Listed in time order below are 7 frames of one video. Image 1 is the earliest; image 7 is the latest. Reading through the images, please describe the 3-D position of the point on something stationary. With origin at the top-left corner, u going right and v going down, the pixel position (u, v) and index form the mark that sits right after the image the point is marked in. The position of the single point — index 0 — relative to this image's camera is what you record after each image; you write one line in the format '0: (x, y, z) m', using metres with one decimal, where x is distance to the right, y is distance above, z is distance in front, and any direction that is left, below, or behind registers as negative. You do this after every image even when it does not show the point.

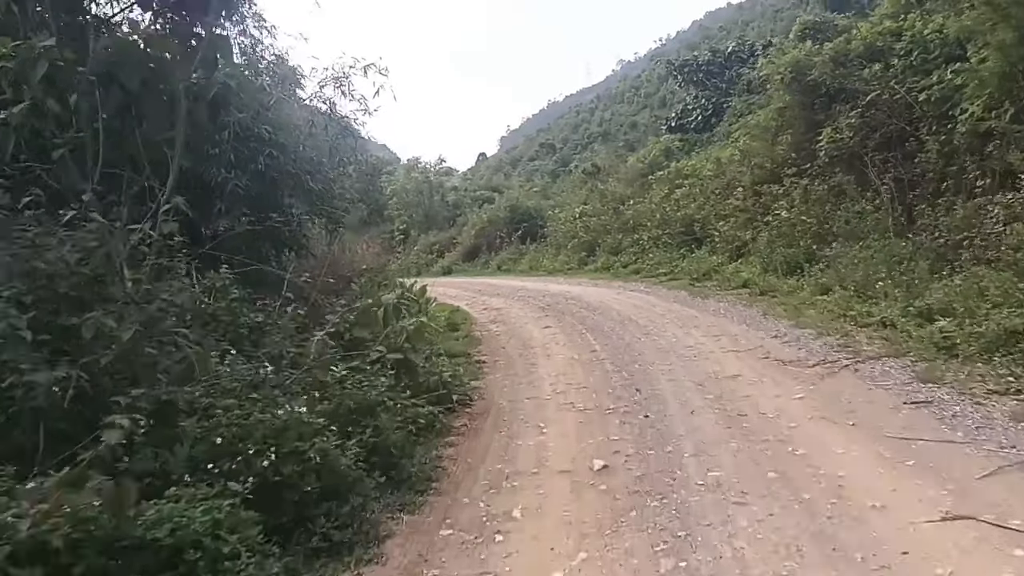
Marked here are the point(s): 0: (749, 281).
0: (+3.3, +0.1, +12.4) m
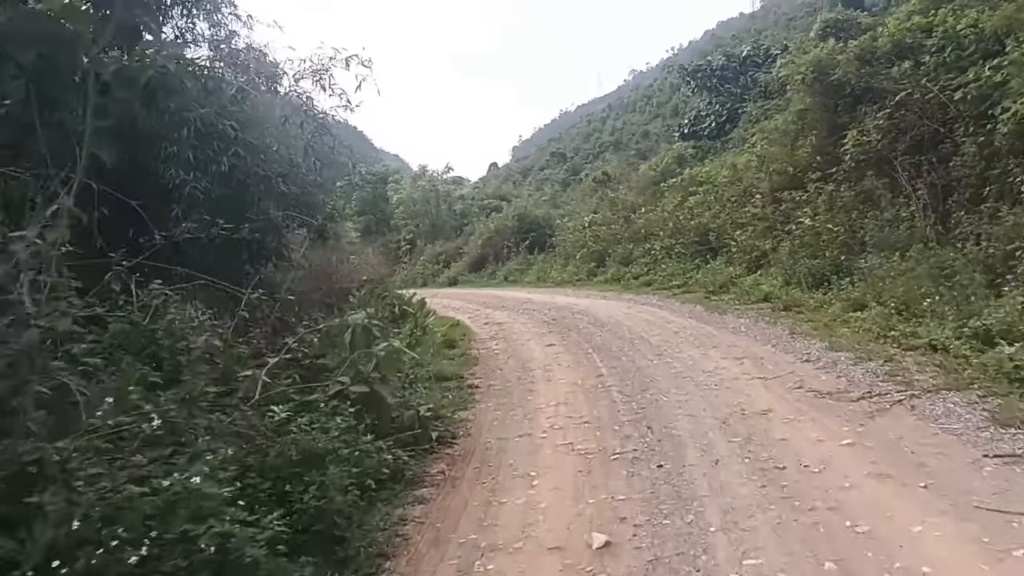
0: (+3.3, -0.1, +11.4) m
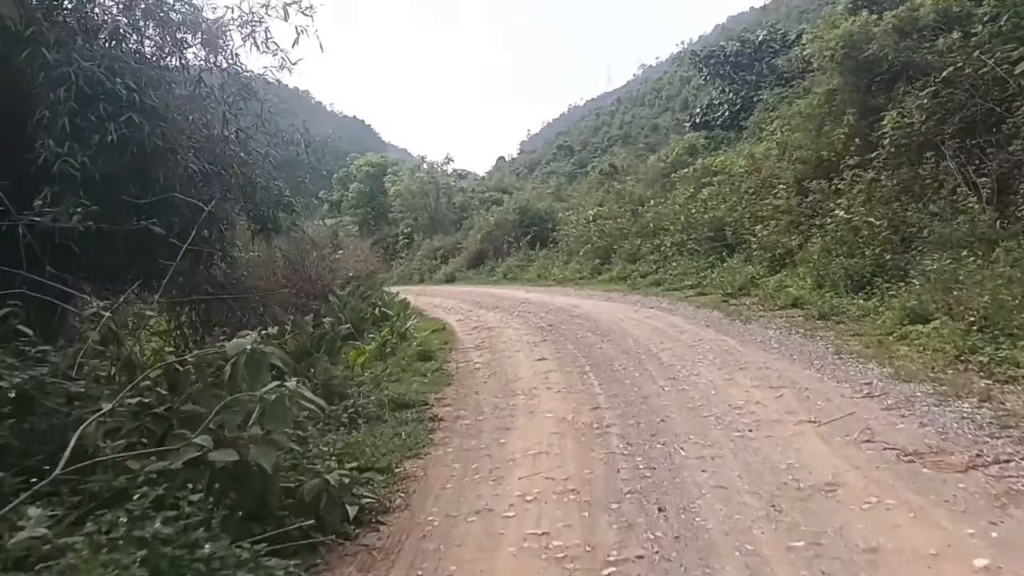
0: (+3.2, -0.1, +9.8) m
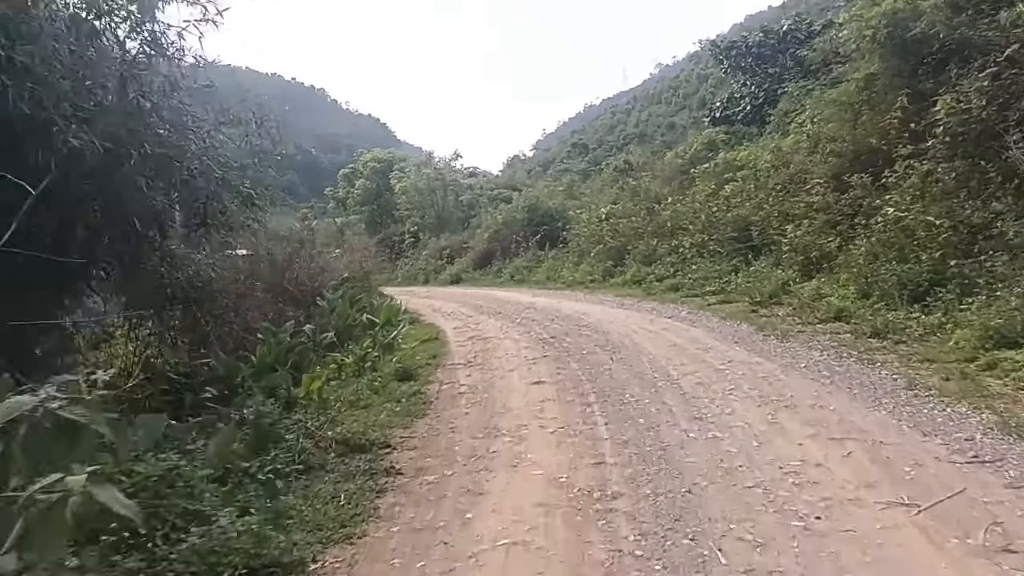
0: (+3.1, -0.2, +8.4) m
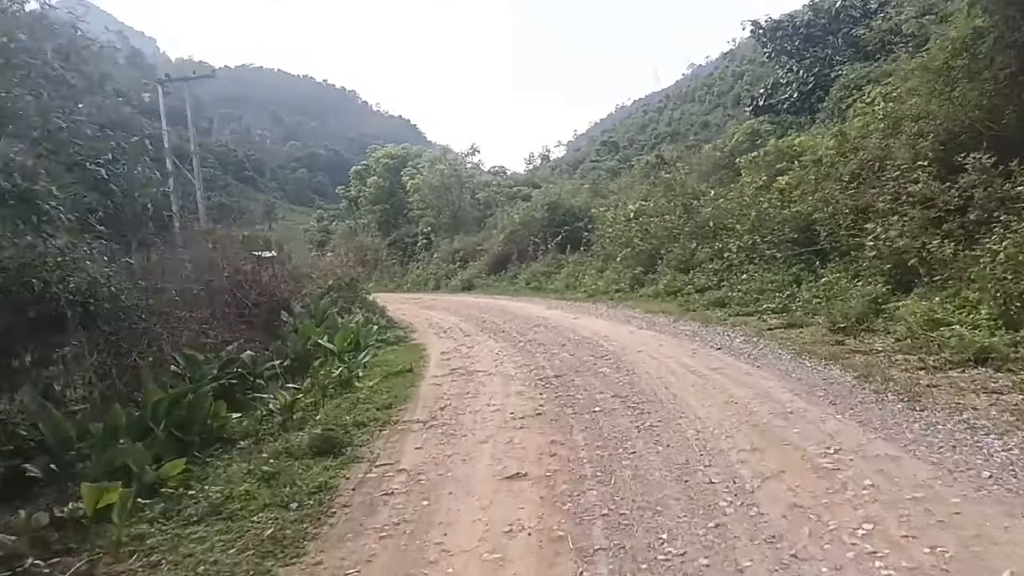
0: (+3.0, -0.4, +5.5) m
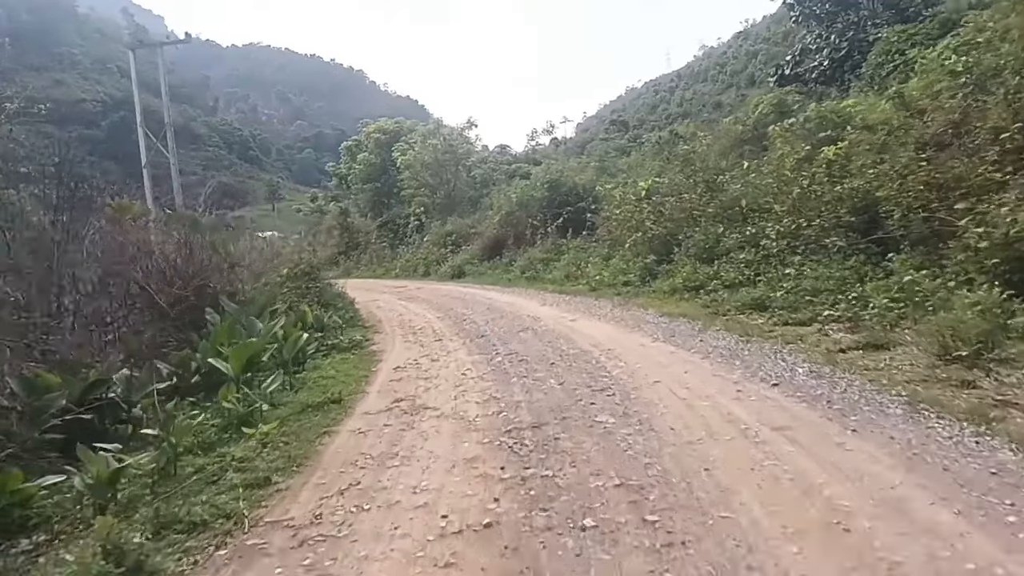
0: (+2.7, -0.5, +3.0) m
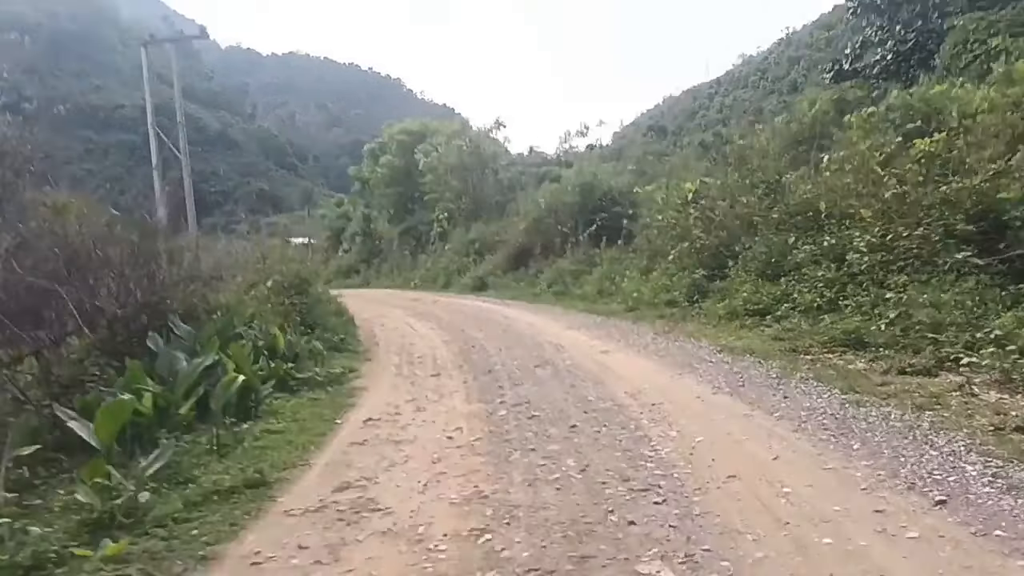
0: (+2.6, -0.7, +0.8) m
